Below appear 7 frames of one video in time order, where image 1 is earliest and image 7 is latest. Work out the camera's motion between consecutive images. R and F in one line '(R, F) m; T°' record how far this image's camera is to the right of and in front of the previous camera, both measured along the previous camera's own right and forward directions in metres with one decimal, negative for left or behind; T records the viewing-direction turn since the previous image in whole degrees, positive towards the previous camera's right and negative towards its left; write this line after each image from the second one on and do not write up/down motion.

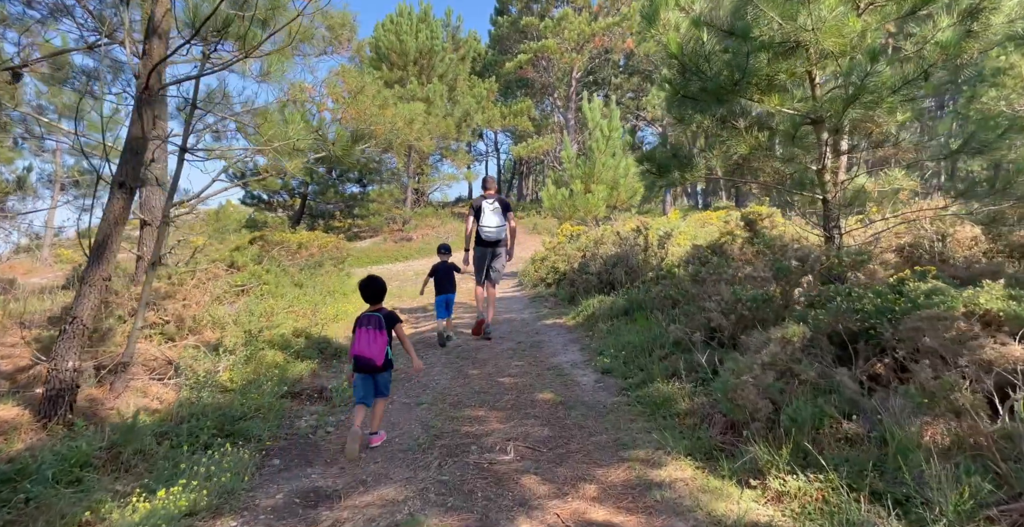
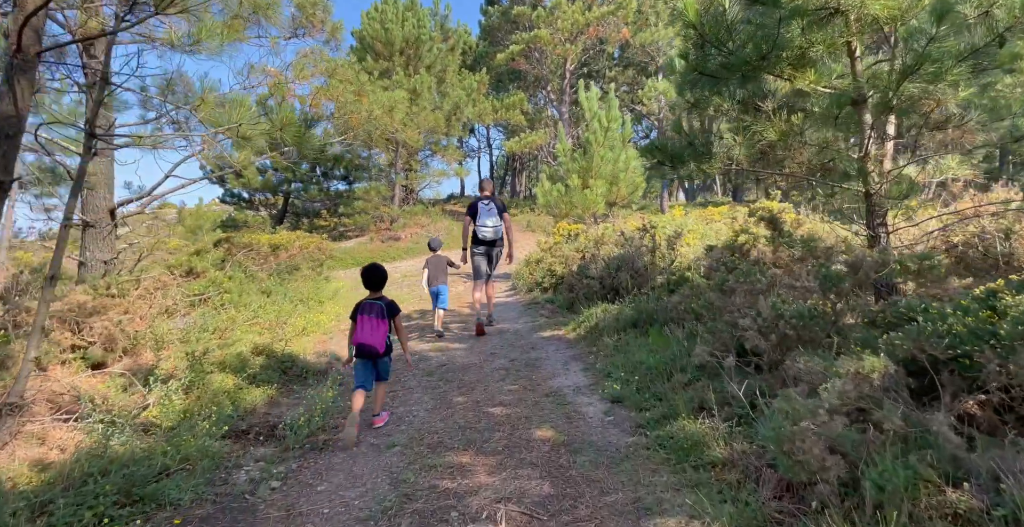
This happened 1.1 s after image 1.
(0.0, +0.9) m; +1°
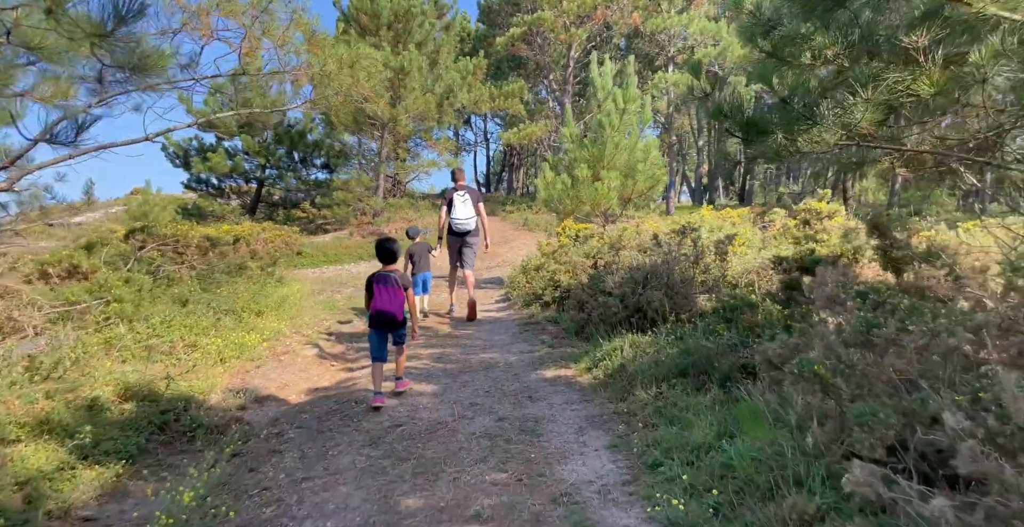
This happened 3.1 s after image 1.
(0.0, +2.0) m; +1°
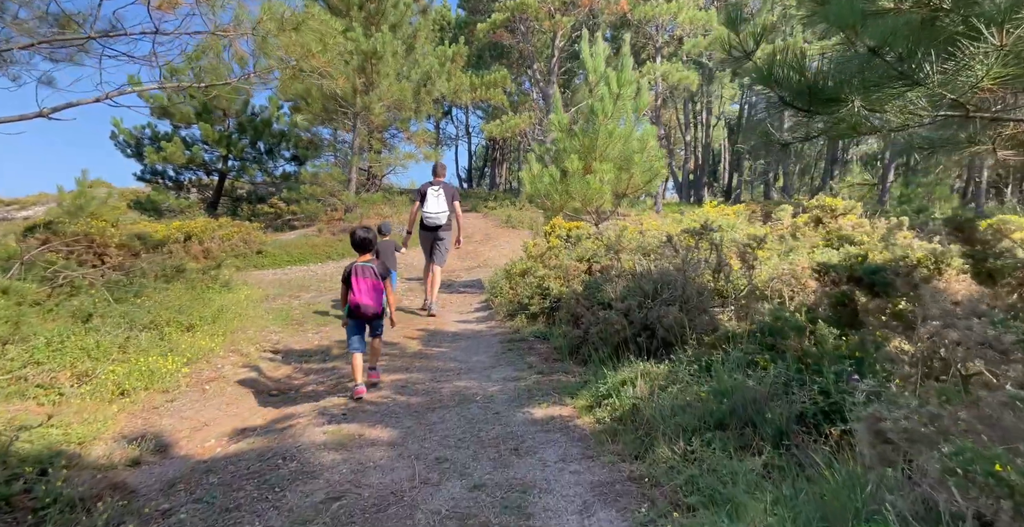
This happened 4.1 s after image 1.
(0.0, +1.1) m; +2°
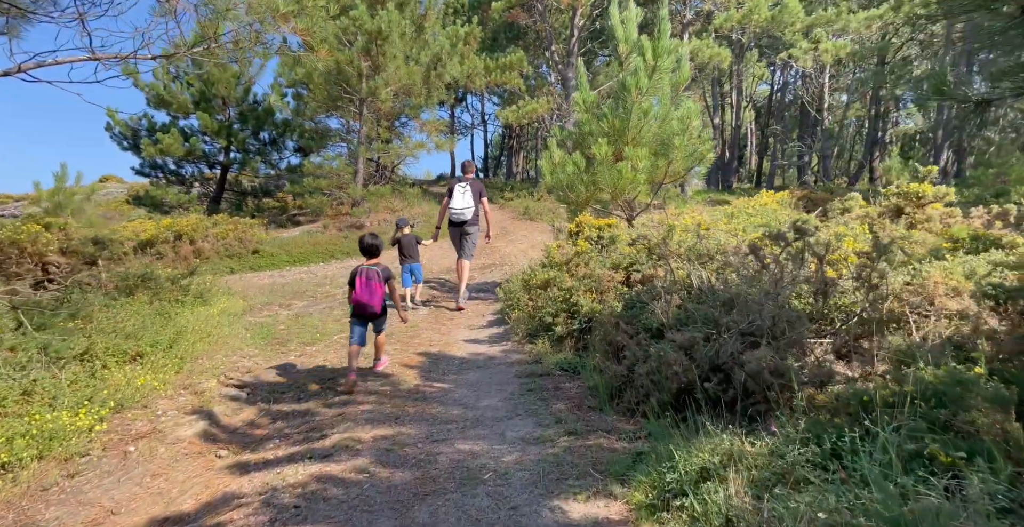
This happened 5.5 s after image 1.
(0.0, +1.3) m; -2°
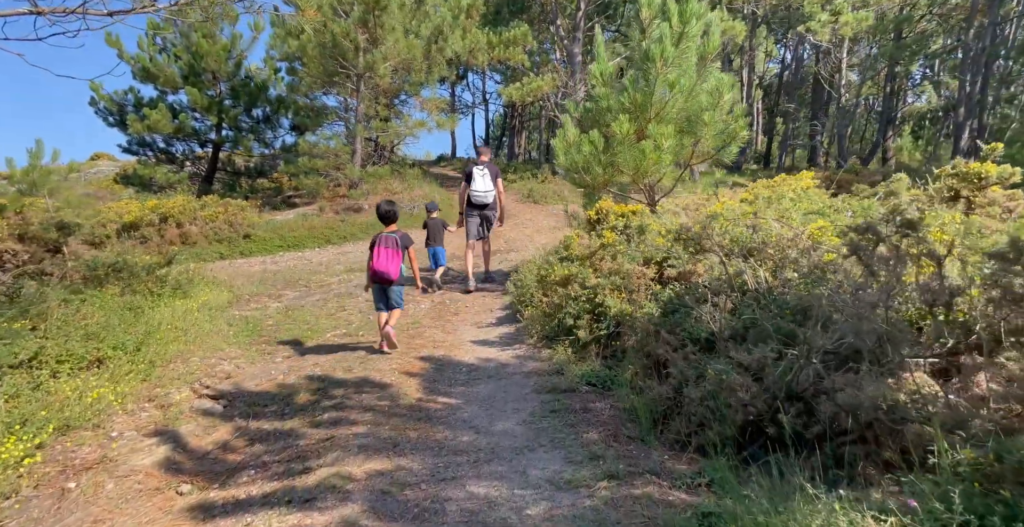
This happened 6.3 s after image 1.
(-0.1, +0.7) m; 0°
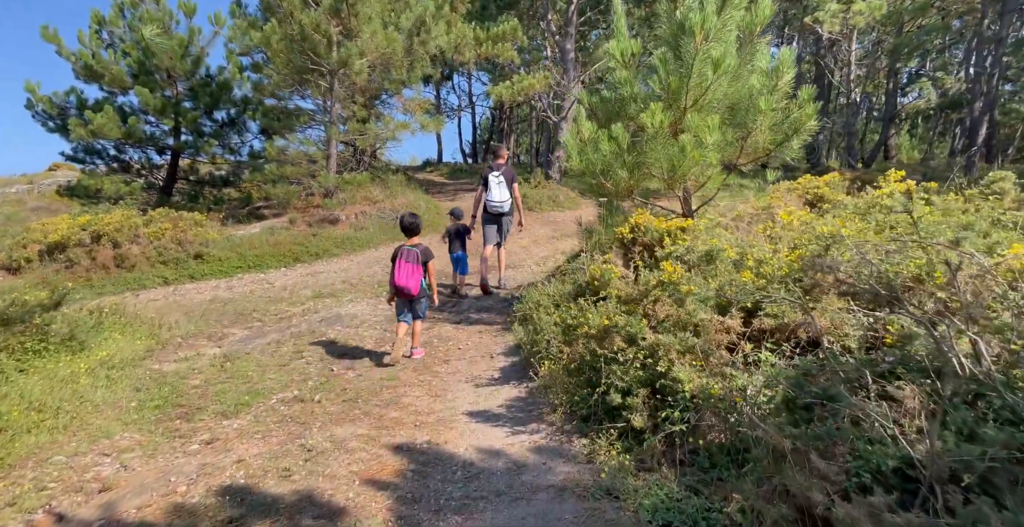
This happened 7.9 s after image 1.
(-0.1, +1.6) m; +1°
